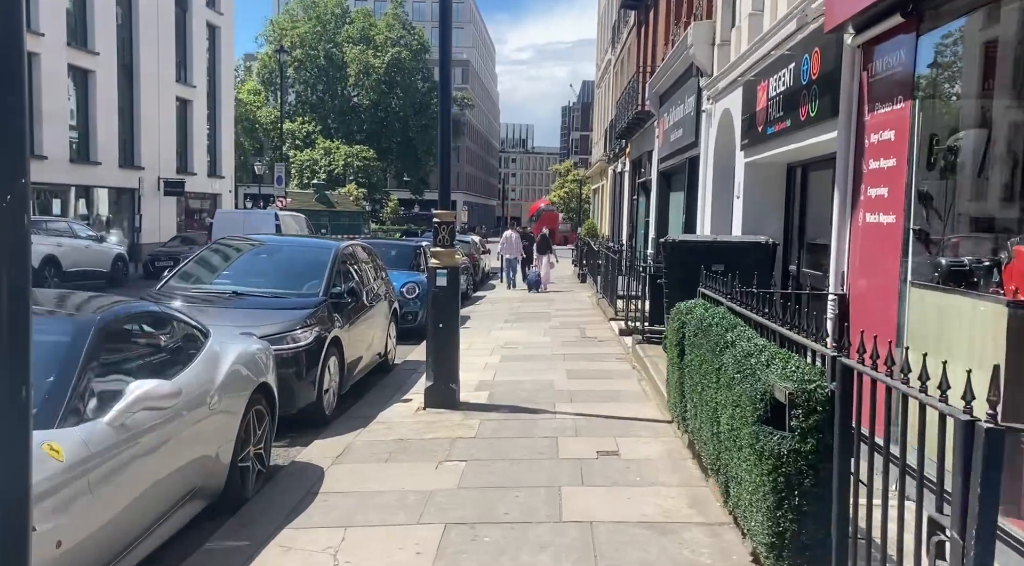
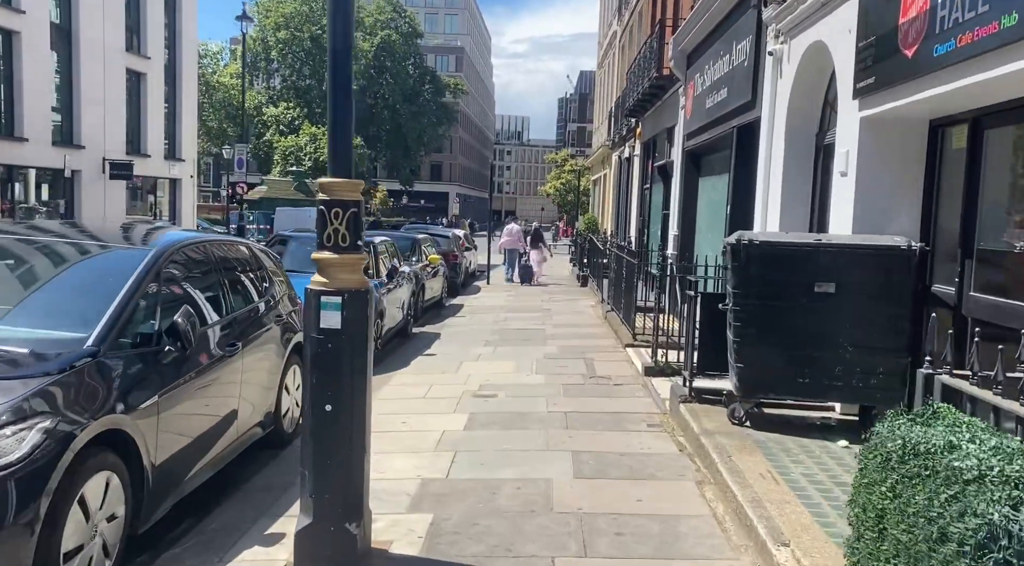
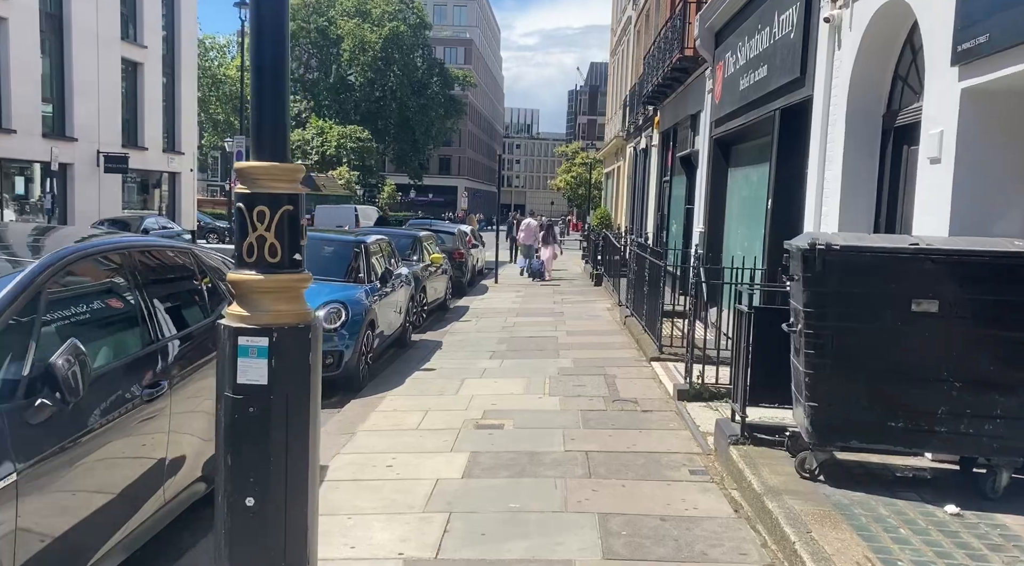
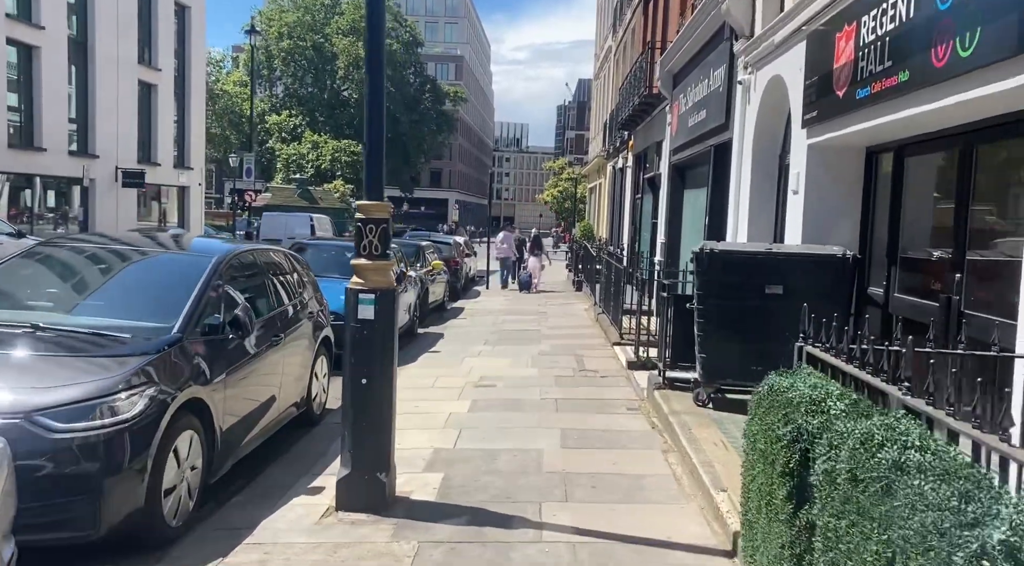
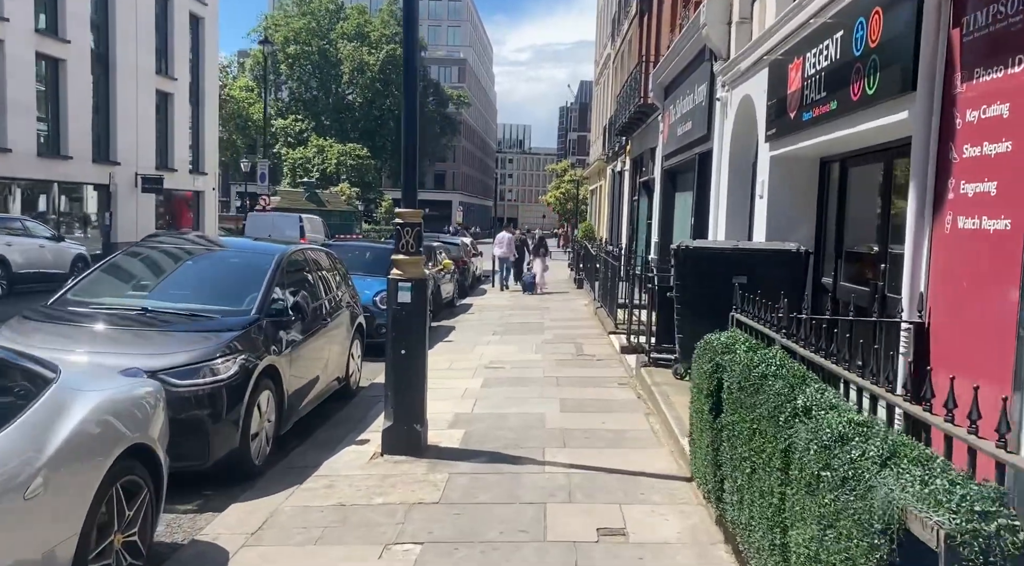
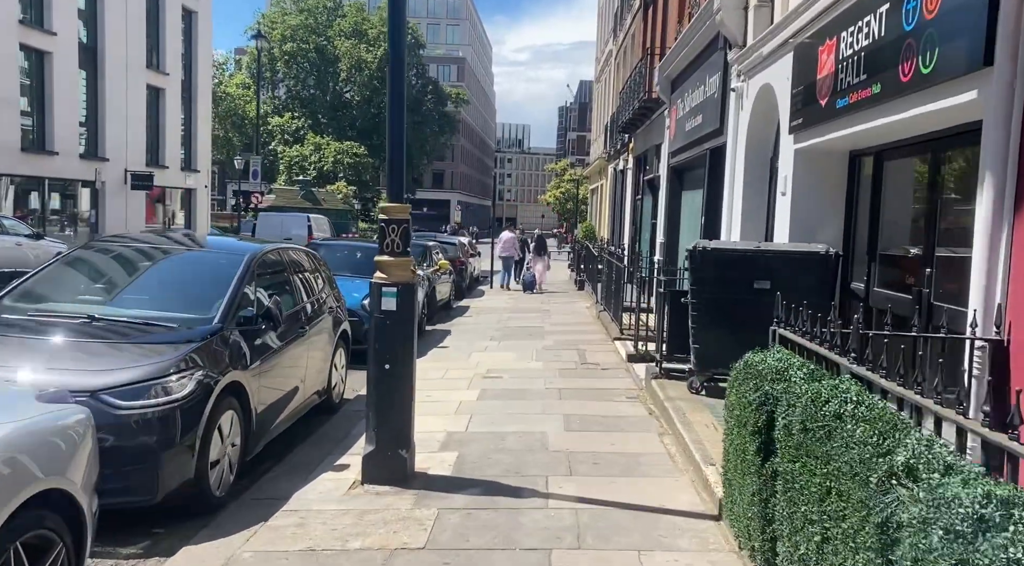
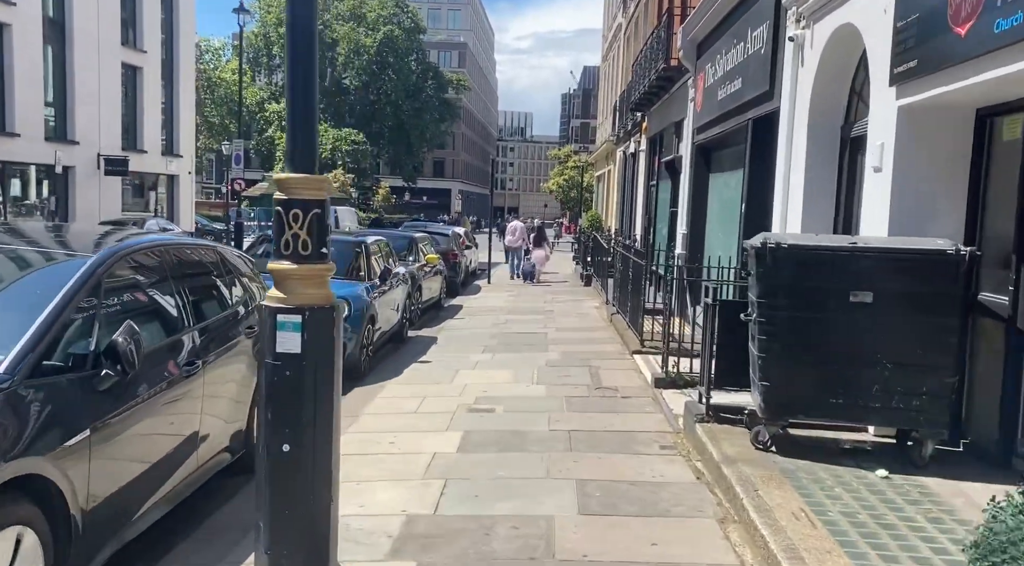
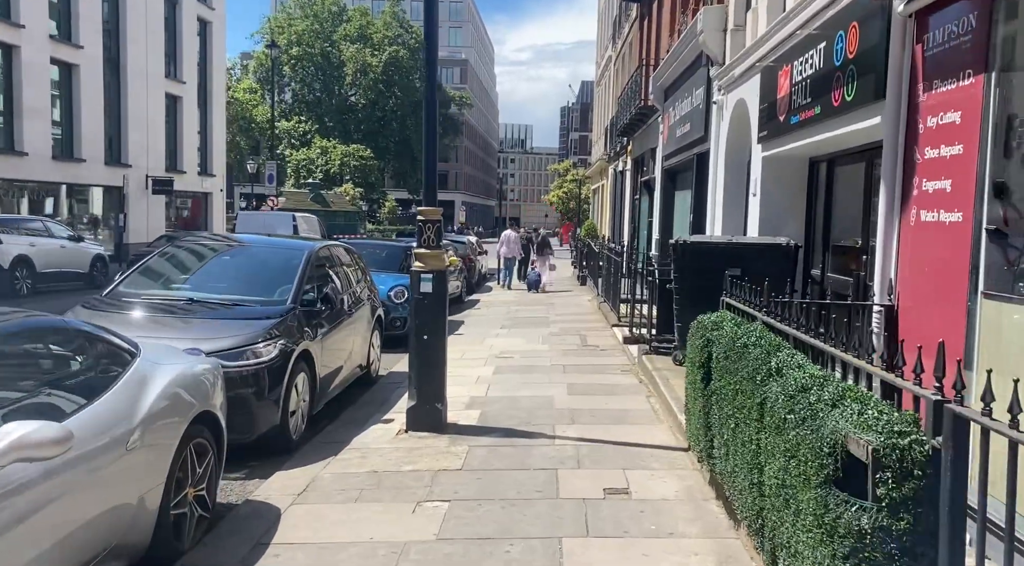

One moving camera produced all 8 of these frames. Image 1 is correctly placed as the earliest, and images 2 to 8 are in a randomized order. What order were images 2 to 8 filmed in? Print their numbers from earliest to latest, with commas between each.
8, 5, 6, 4, 2, 7, 3
